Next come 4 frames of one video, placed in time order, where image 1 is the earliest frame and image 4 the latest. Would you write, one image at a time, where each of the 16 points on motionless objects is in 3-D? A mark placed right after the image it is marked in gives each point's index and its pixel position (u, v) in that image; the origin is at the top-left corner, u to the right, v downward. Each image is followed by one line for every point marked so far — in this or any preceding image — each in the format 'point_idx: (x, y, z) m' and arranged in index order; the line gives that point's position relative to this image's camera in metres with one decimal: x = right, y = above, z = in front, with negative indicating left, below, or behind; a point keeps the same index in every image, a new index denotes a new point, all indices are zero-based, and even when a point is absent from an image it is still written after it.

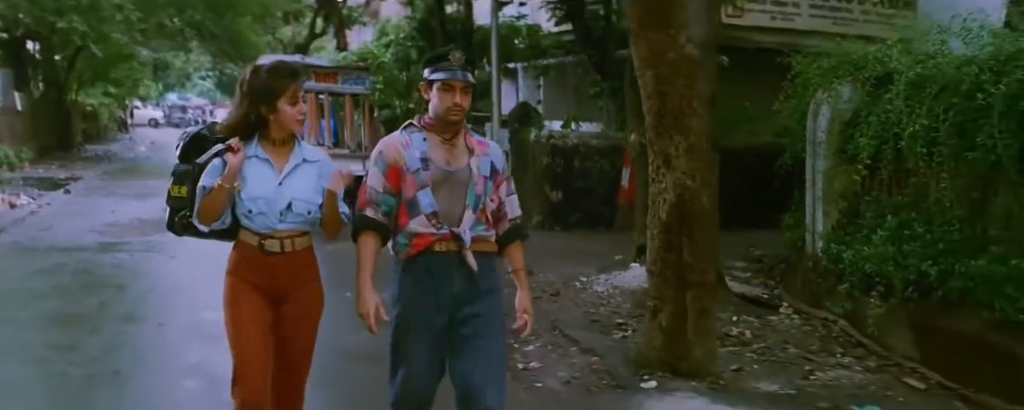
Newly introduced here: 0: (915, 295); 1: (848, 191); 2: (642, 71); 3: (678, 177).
0: (+2.6, -0.6, +5.3) m
1: (+2.5, +0.1, +6.1) m
2: (+0.7, +0.7, +4.2) m
3: (+0.9, +0.1, +4.2) m
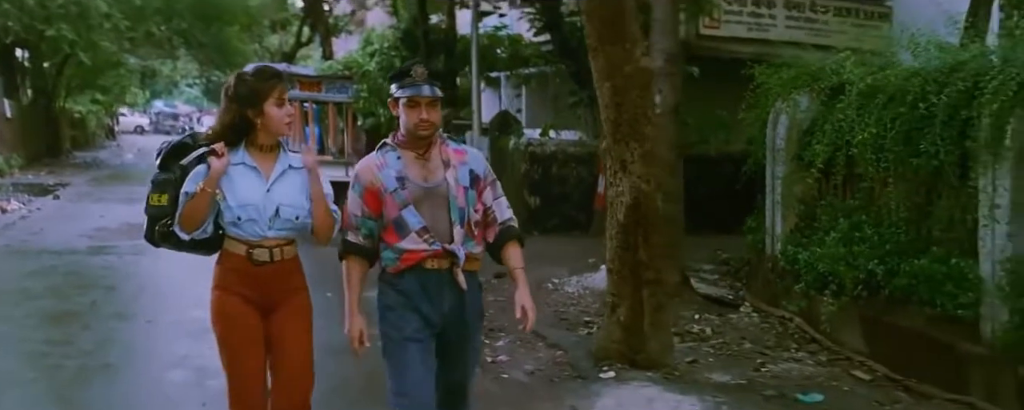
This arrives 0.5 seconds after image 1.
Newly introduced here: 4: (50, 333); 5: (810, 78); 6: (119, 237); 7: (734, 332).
0: (+2.4, -0.6, +5.6) m
1: (+2.3, +0.1, +6.4) m
2: (+0.5, +0.7, +4.5) m
3: (+0.7, +0.1, +4.5) m
4: (-3.1, -0.9, +5.4) m
5: (+2.4, +1.0, +6.5) m
6: (-5.3, -0.4, +11.1) m
7: (+1.6, -0.9, +6.0) m
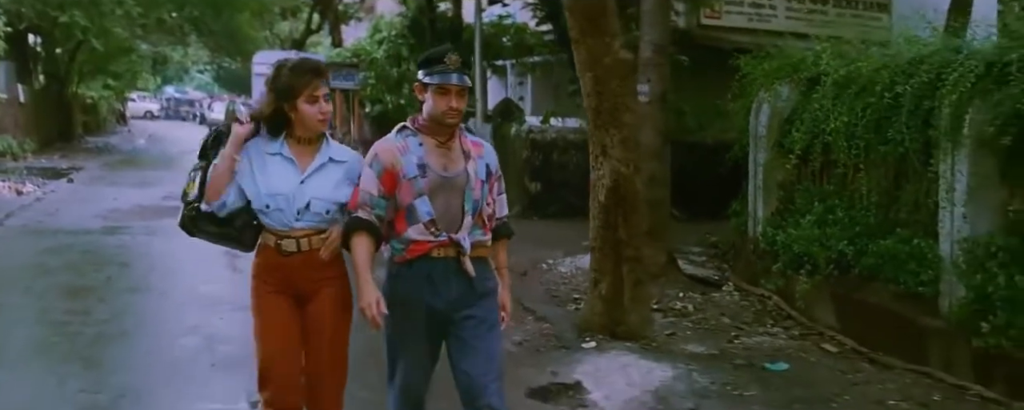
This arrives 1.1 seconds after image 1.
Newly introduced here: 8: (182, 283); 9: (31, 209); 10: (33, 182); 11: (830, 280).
0: (+2.3, -0.5, +5.9) m
1: (+2.2, +0.2, +6.7) m
2: (+0.4, +0.8, +4.8) m
3: (+0.6, +0.2, +4.9) m
4: (-3.2, -0.7, +5.9) m
5: (+2.3, +1.1, +6.8) m
6: (-5.3, -0.2, +11.5) m
7: (+1.6, -0.8, +6.3) m
8: (-2.8, -0.6, +6.8) m
9: (-7.4, -0.1, +12.5) m
10: (-9.8, +0.5, +16.8) m
11: (+2.3, -0.5, +6.0) m
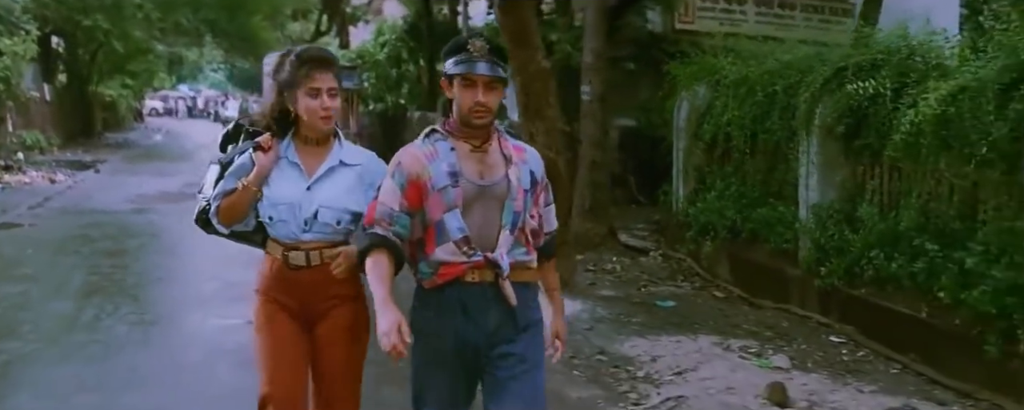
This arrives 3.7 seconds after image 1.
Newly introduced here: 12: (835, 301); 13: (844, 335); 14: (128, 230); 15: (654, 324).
0: (+2.0, -0.3, +7.3) m
1: (+1.9, +0.4, +8.1) m
2: (0.0, +1.0, +6.3) m
3: (+0.2, +0.4, +6.3) m
4: (-3.6, -0.5, +7.3) m
5: (+1.9, +1.3, +8.2) m
6: (-5.6, 0.0, +13.0) m
7: (+1.2, -0.6, +7.7) m
8: (-3.1, -0.5, +8.3) m
9: (-7.7, +0.1, +14.1) m
10: (-10.1, +0.7, +18.4) m
11: (+1.9, -0.3, +7.4) m
12: (+2.4, -0.7, +6.1) m
13: (+2.4, -0.9, +5.9) m
14: (-4.5, -0.3, +9.5) m
15: (+1.0, -0.8, +5.7) m
